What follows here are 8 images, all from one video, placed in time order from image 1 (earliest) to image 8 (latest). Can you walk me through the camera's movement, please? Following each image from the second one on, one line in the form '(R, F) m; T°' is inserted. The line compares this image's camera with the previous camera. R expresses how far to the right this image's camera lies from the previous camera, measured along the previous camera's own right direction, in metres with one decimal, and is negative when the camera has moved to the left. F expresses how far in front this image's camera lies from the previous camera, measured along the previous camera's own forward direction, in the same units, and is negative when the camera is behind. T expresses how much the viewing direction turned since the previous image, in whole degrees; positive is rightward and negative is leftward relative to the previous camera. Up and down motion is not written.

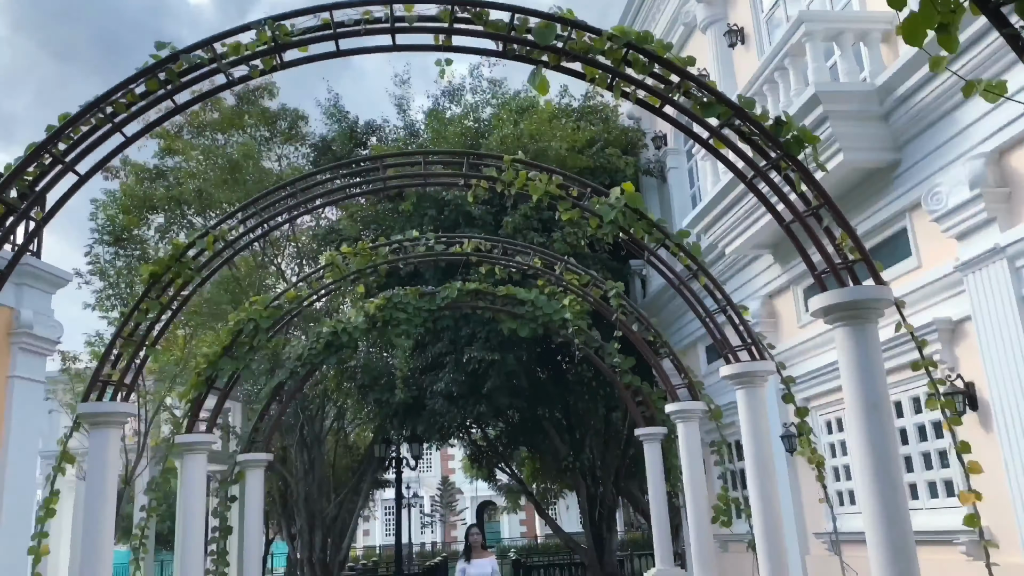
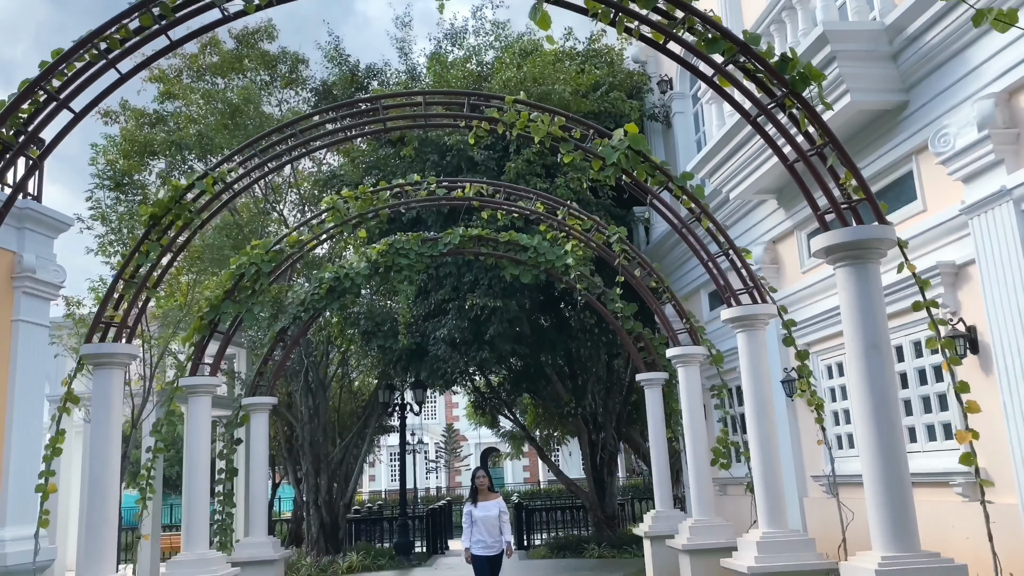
(0.0, 0.0) m; 0°
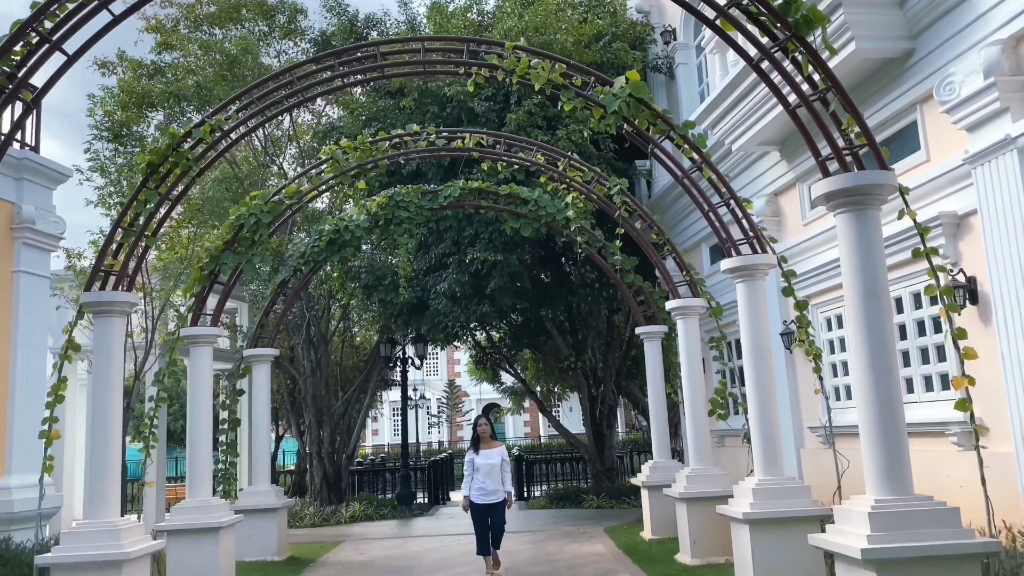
(0.0, 0.0) m; 0°
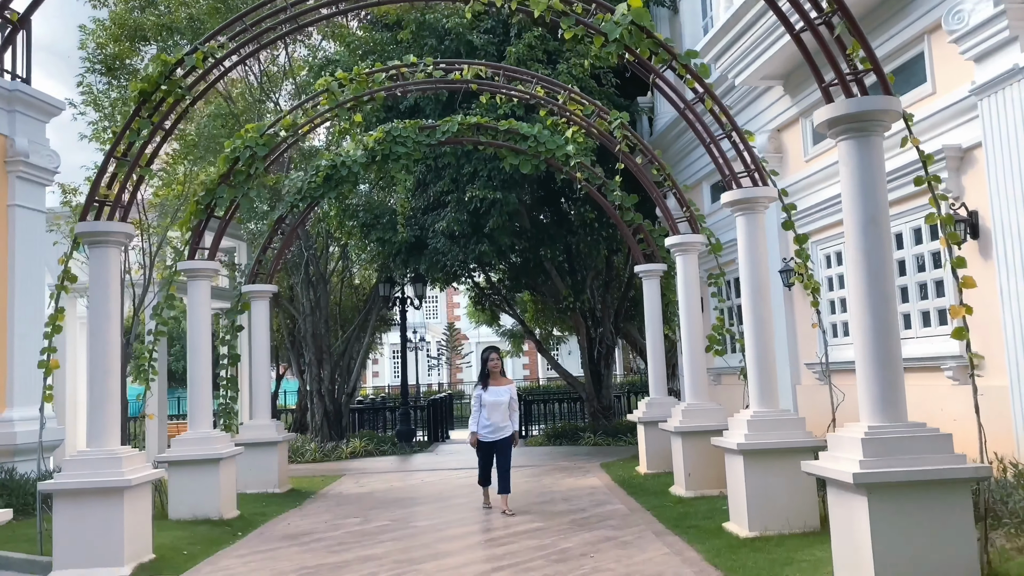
(0.0, 0.0) m; 0°
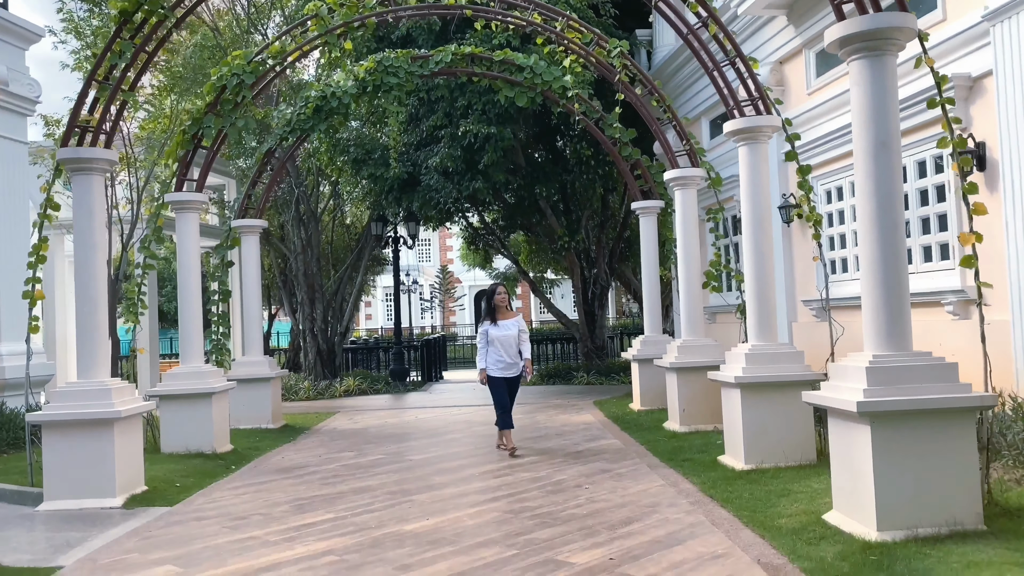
(0.0, +0.1) m; +1°
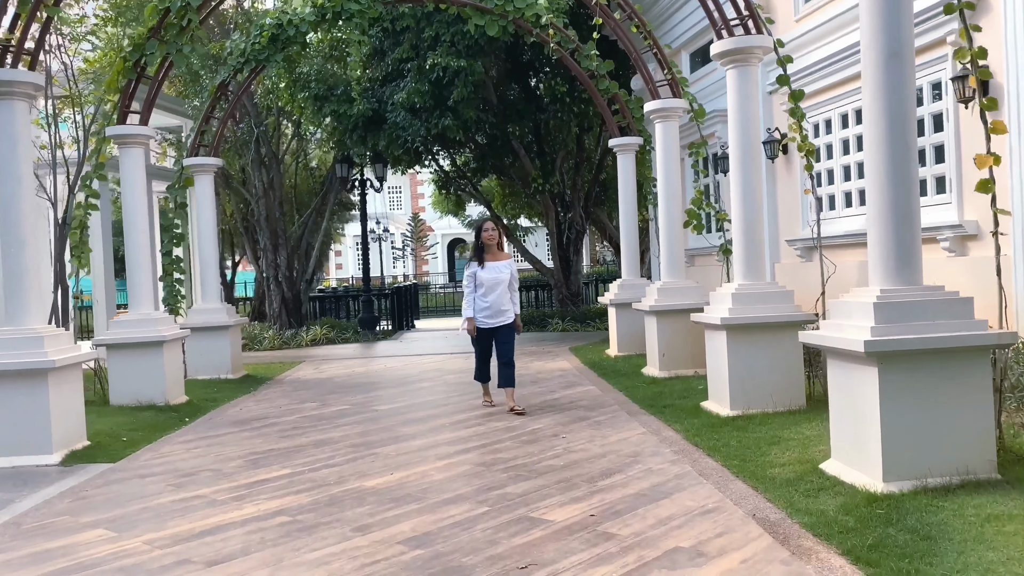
(0.0, +0.4) m; +2°
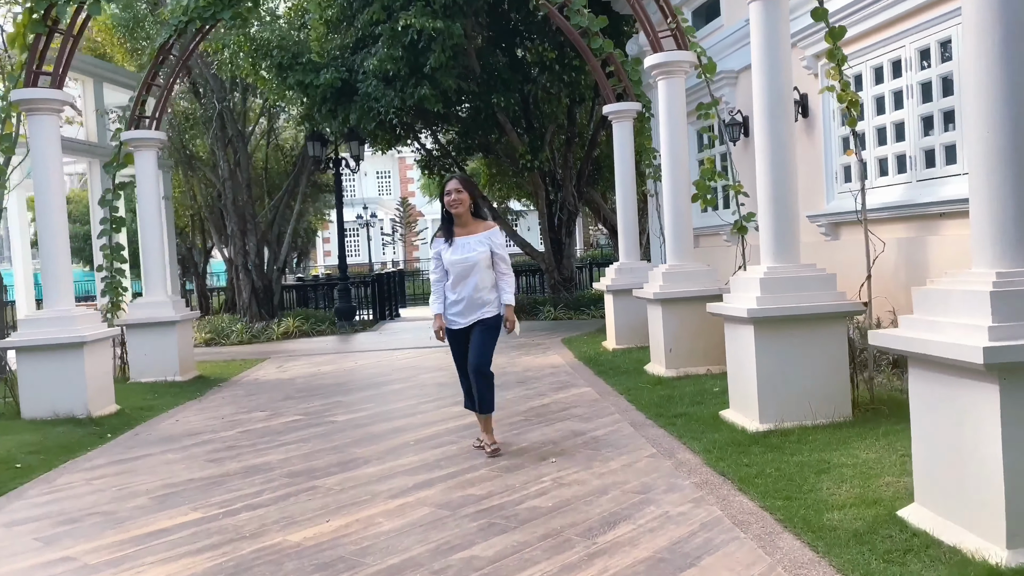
(+0.1, +1.1) m; 0°
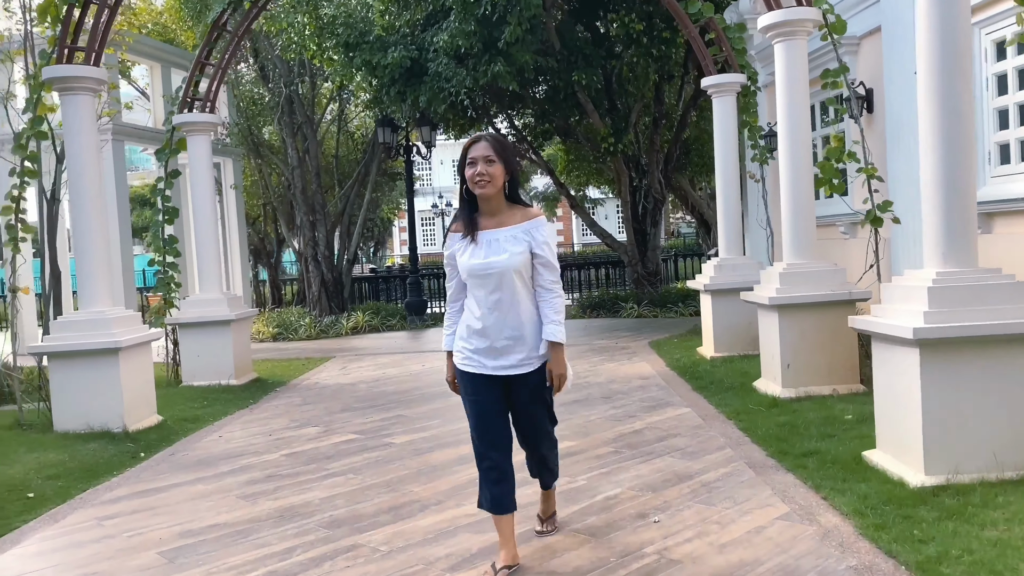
(-0.1, +0.9) m; -5°
